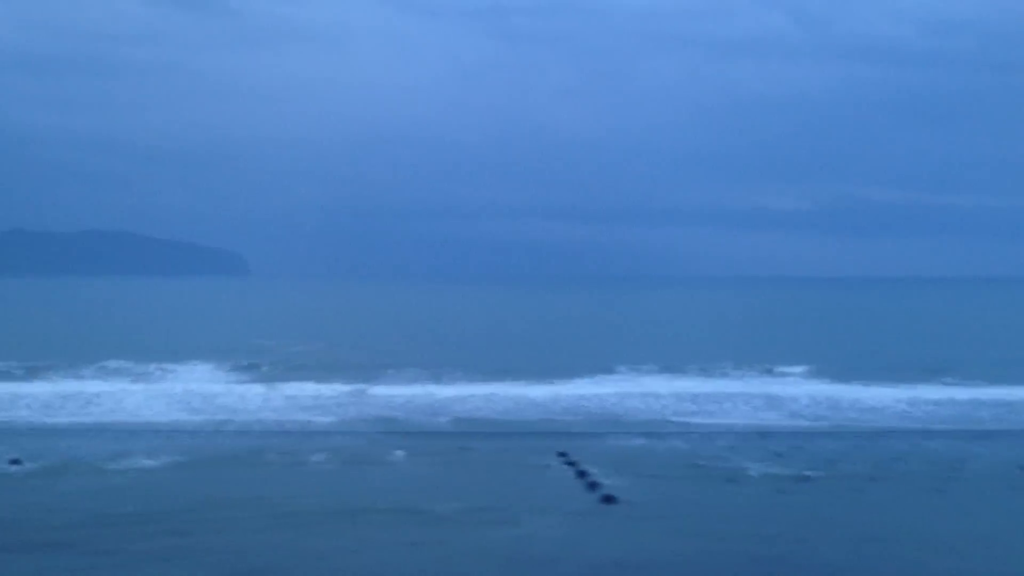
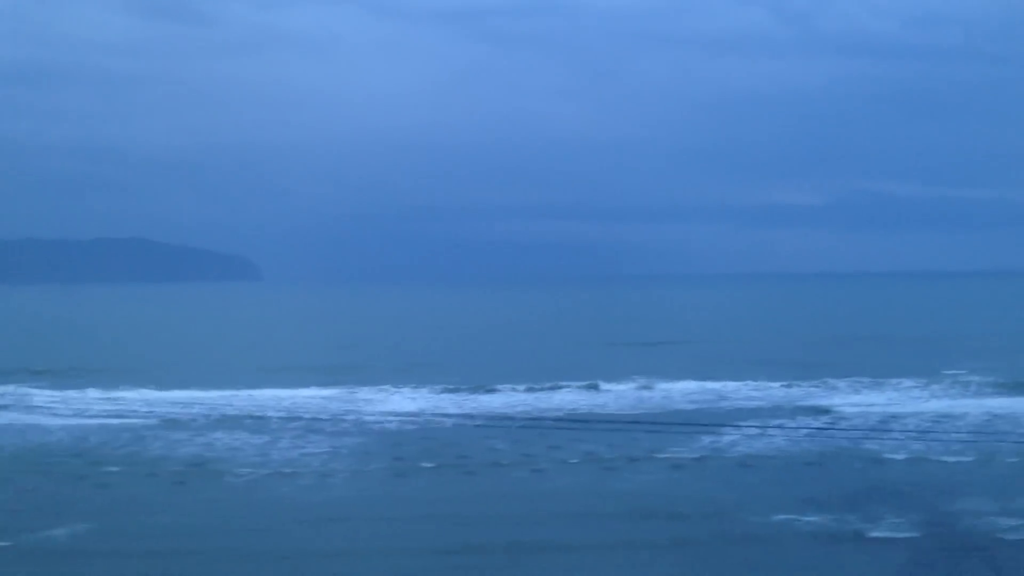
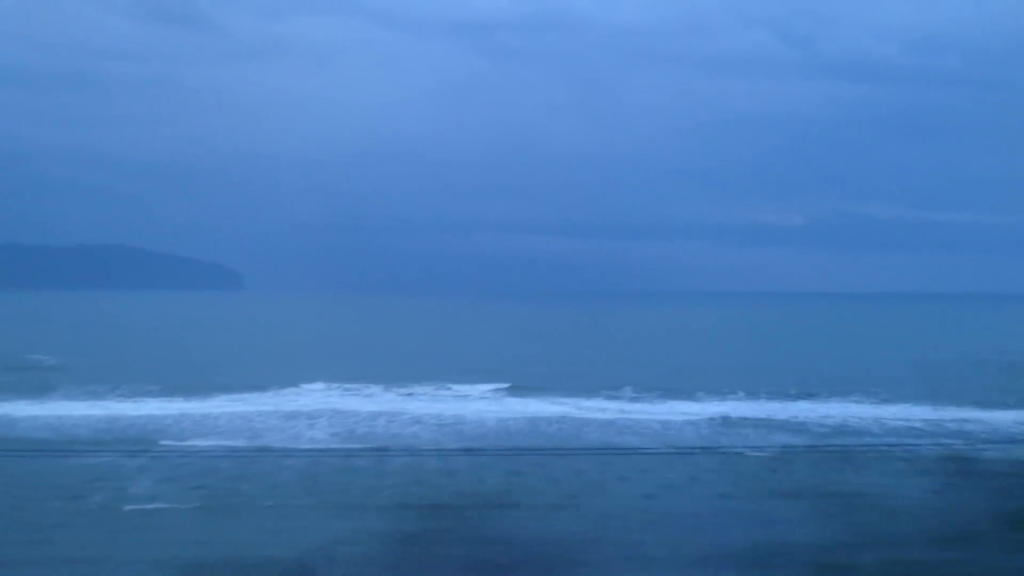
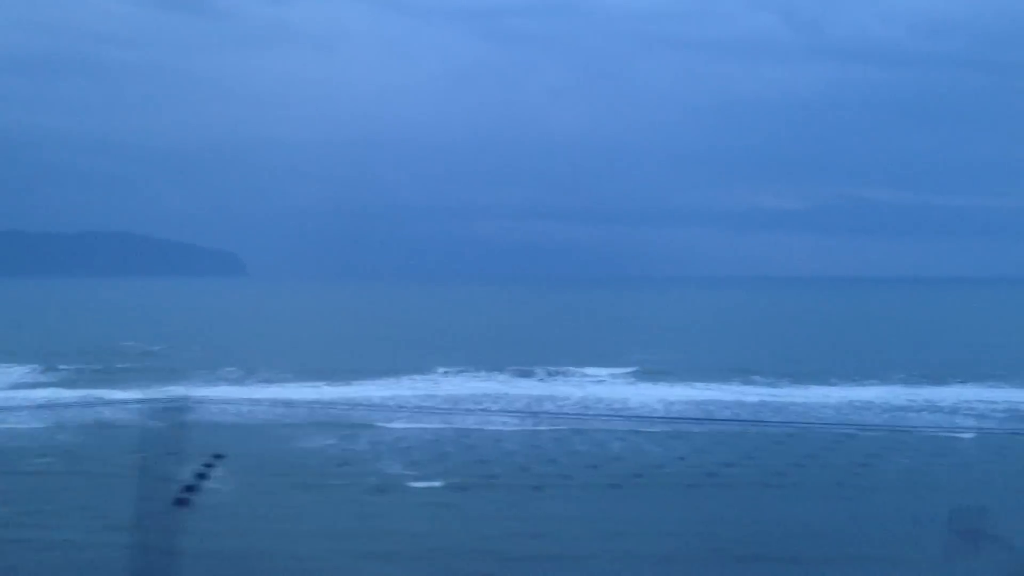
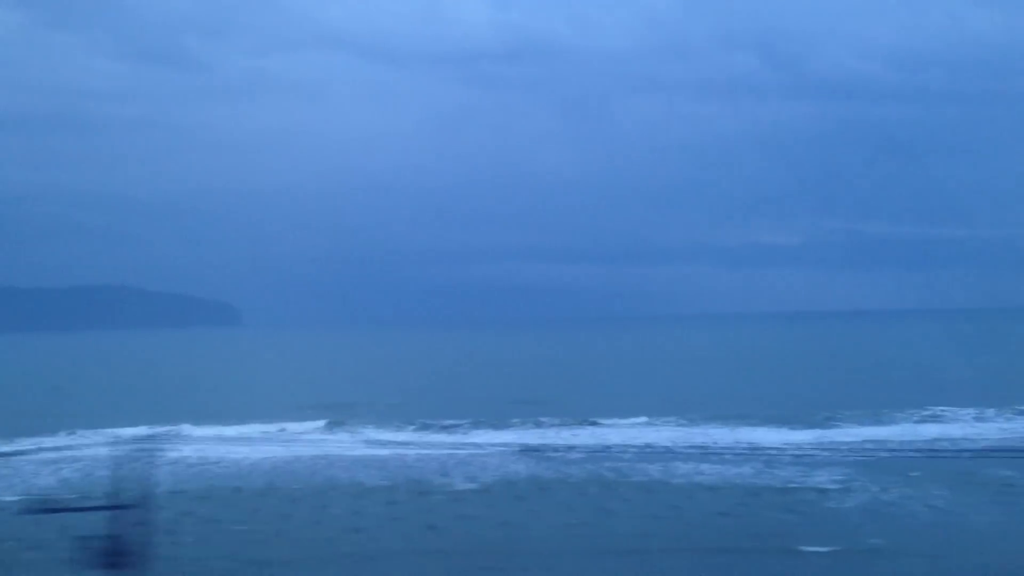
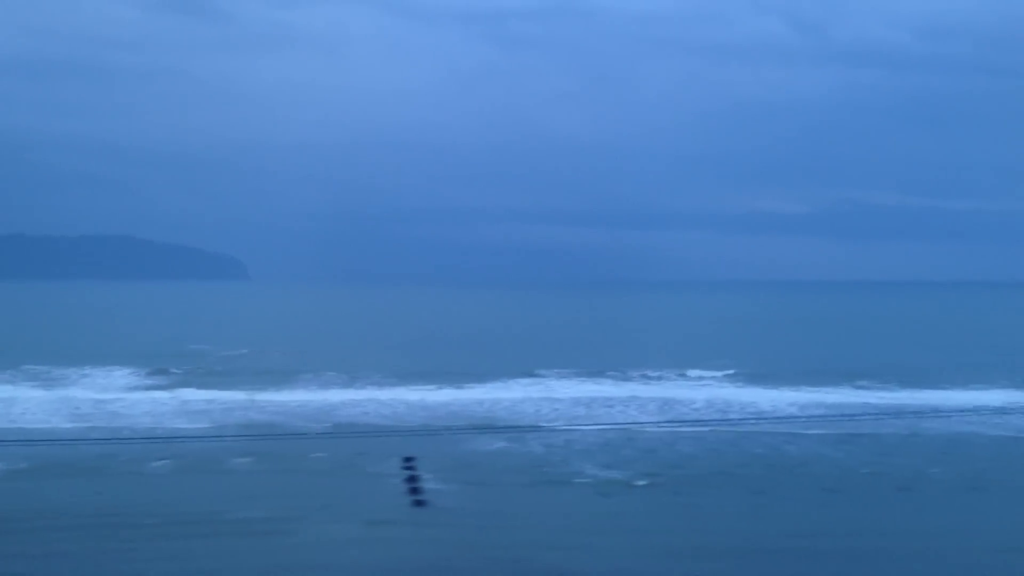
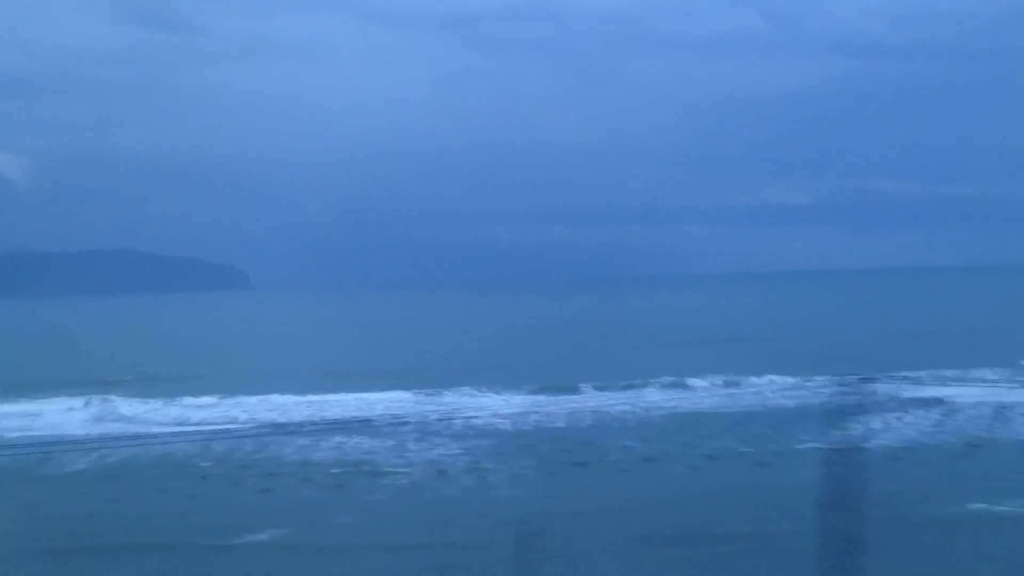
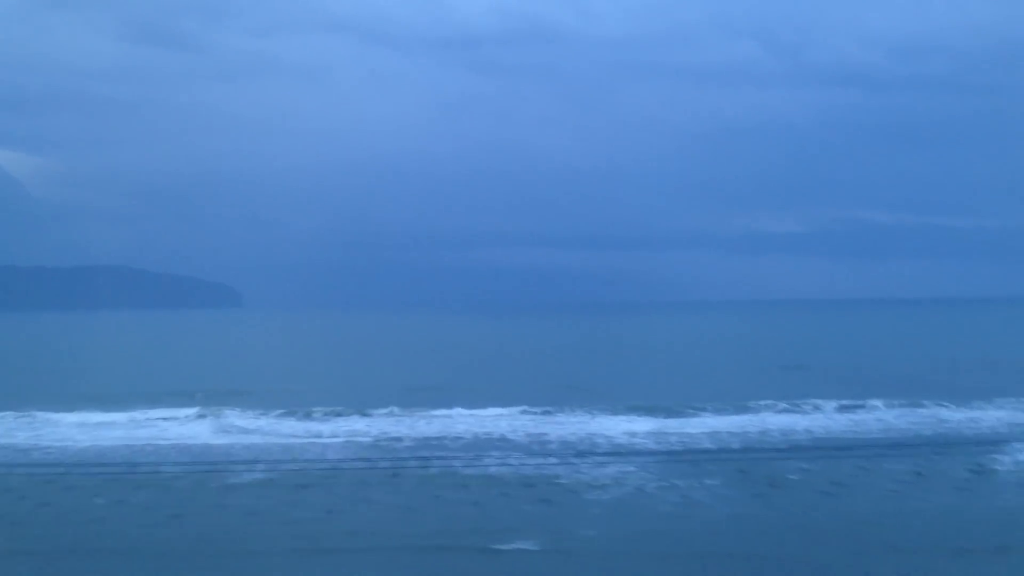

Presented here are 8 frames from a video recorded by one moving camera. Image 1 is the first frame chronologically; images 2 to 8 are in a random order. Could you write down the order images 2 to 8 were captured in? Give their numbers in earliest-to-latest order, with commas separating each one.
6, 4, 3, 5, 8, 7, 2
